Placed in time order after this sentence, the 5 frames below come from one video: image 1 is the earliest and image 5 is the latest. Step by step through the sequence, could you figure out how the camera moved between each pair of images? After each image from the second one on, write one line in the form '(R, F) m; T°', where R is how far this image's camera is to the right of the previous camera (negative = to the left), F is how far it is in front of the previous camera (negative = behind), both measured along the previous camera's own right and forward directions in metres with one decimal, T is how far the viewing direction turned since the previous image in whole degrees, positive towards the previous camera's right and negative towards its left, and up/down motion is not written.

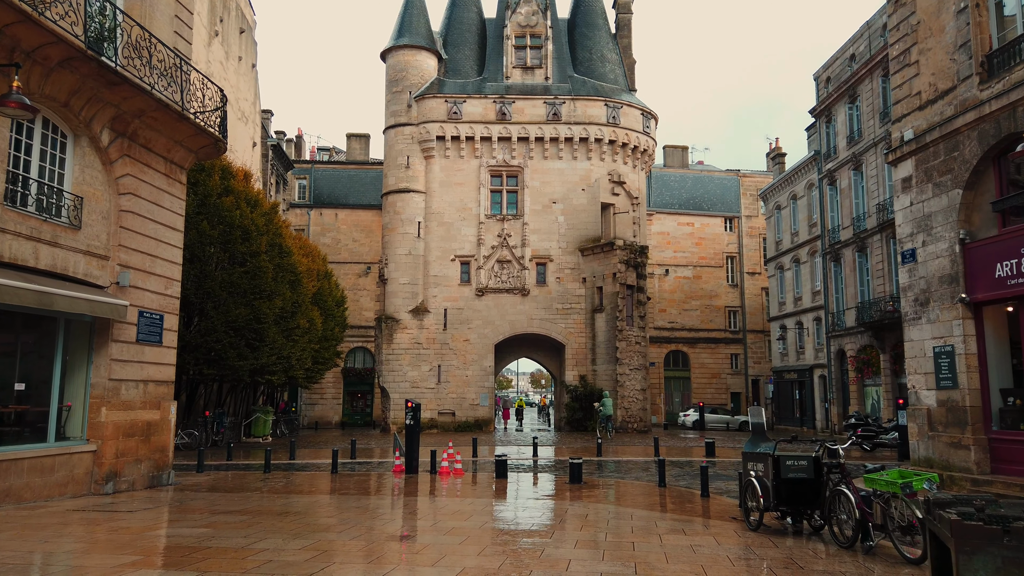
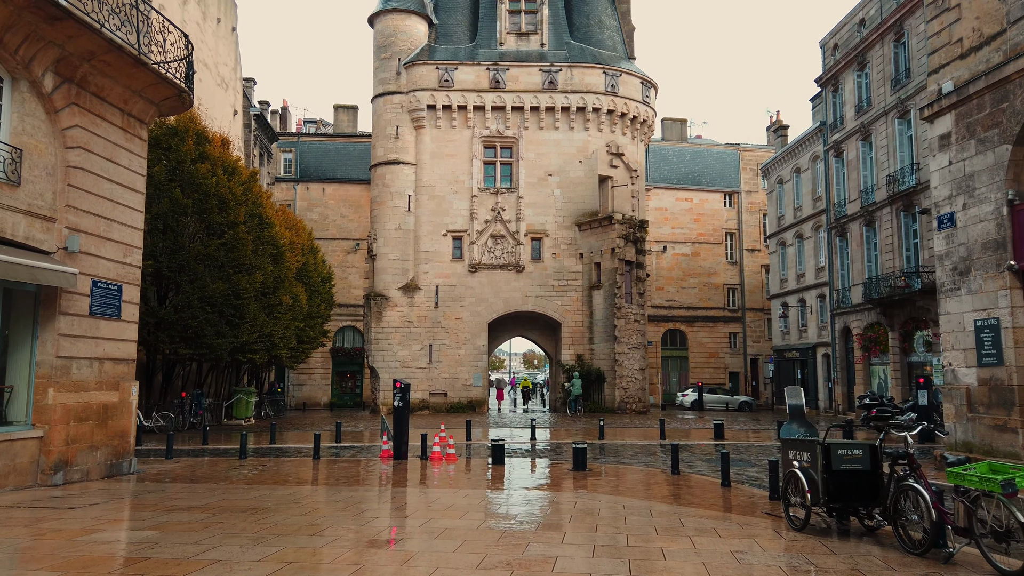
(-0.1, +1.4) m; +1°
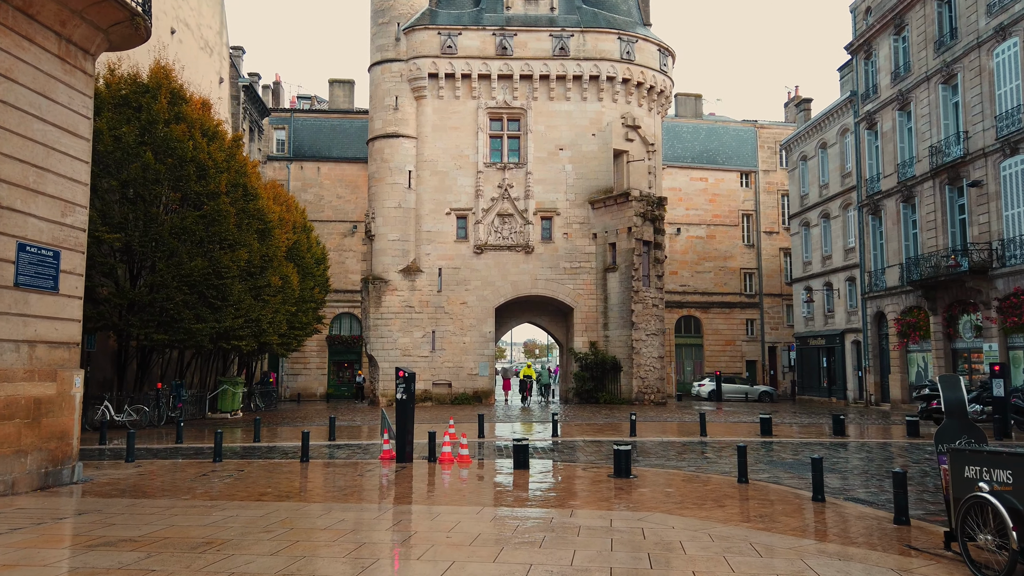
(-0.5, +2.5) m; 0°
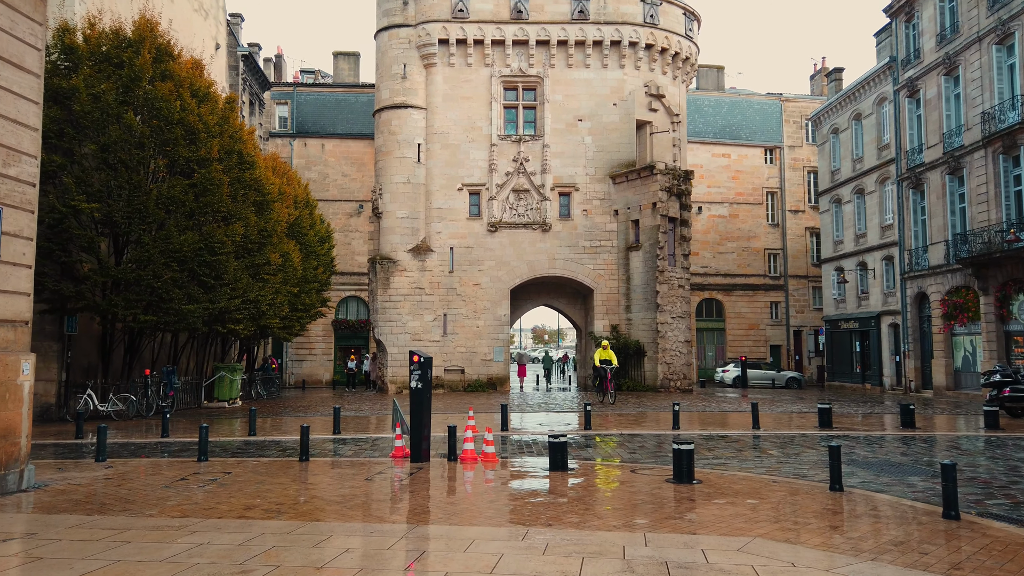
(-0.4, +2.0) m; -1°
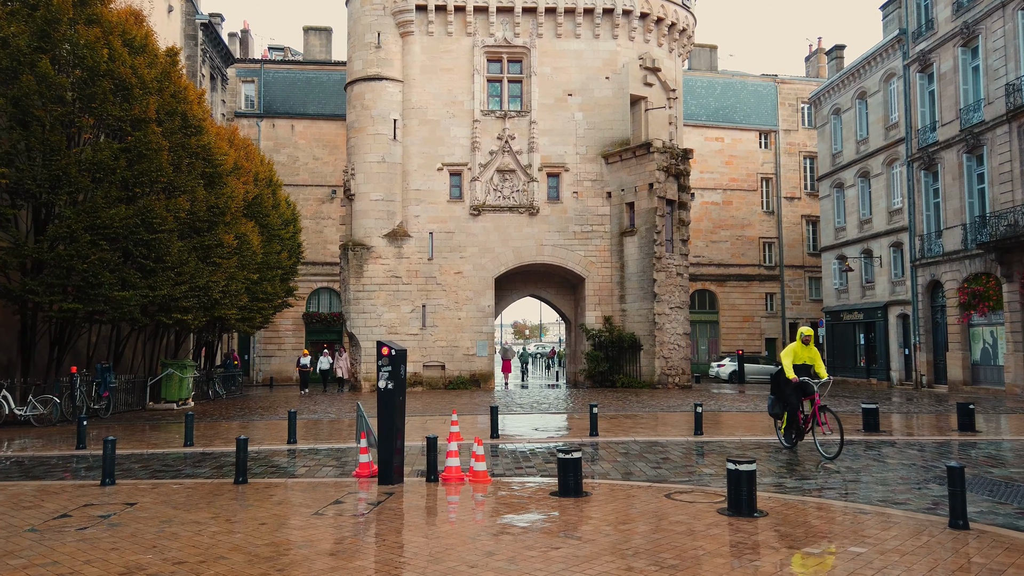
(-0.2, +2.5) m; +2°
